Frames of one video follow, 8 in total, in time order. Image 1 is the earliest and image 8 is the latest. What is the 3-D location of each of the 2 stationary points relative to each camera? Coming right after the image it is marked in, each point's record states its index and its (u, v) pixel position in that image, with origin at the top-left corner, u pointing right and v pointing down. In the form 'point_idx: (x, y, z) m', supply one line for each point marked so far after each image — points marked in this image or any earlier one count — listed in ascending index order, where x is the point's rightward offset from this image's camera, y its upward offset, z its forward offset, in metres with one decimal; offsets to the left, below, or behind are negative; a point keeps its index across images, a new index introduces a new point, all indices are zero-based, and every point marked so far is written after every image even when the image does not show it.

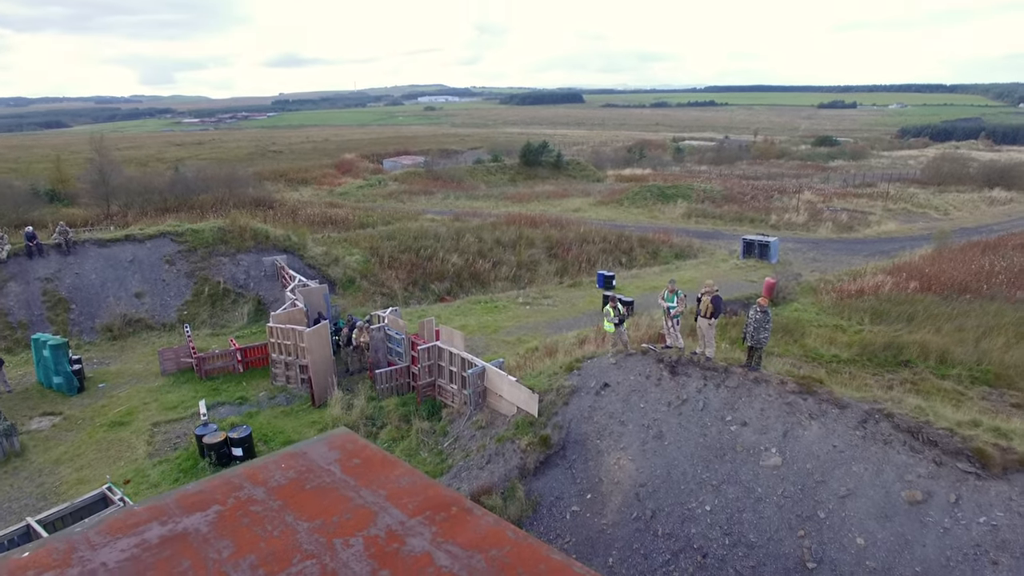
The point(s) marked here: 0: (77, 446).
0: (-7.4, -2.7, +10.9) m
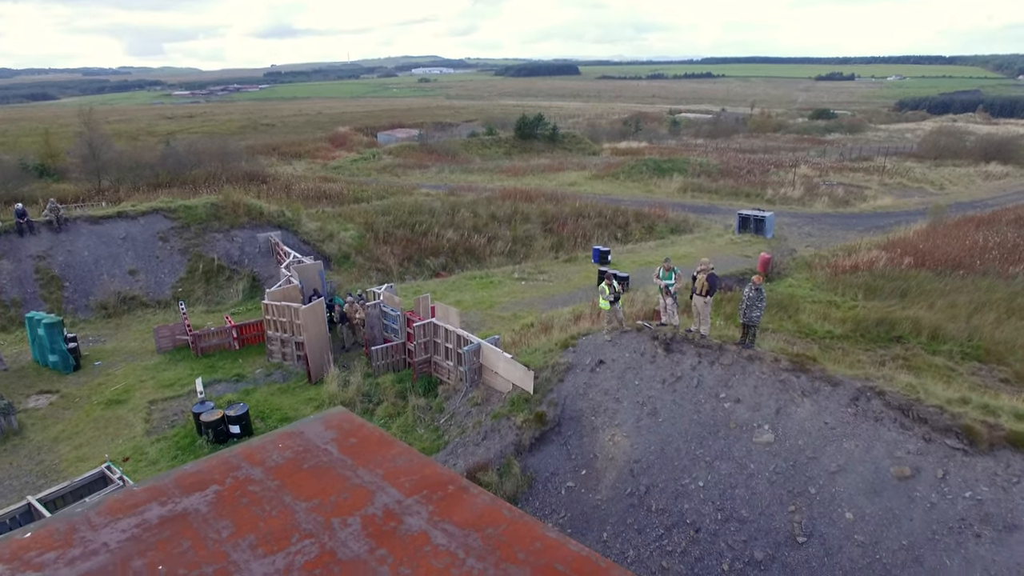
0: (-7.5, -2.3, +11.0) m
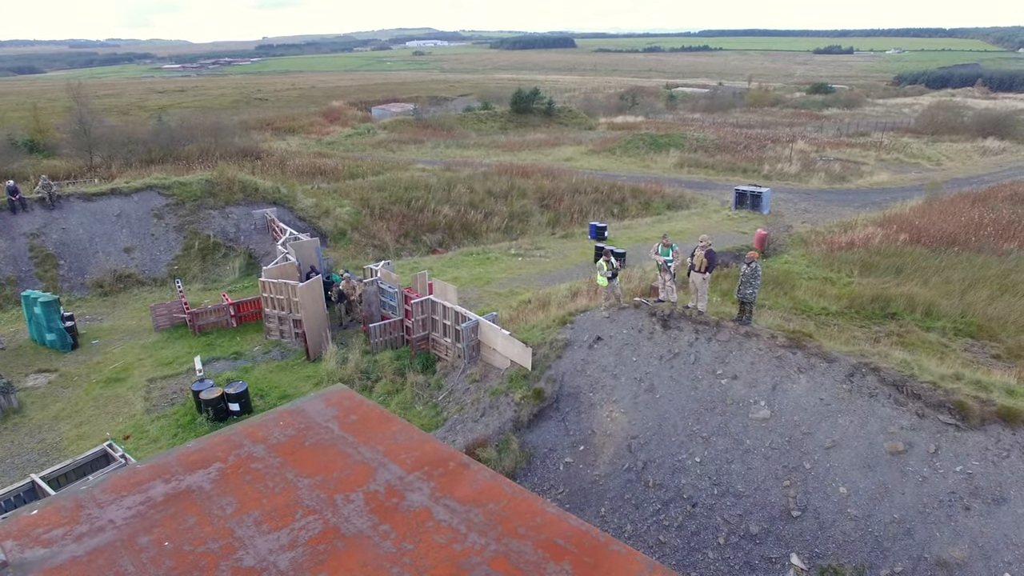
0: (-7.6, -2.0, +11.0) m
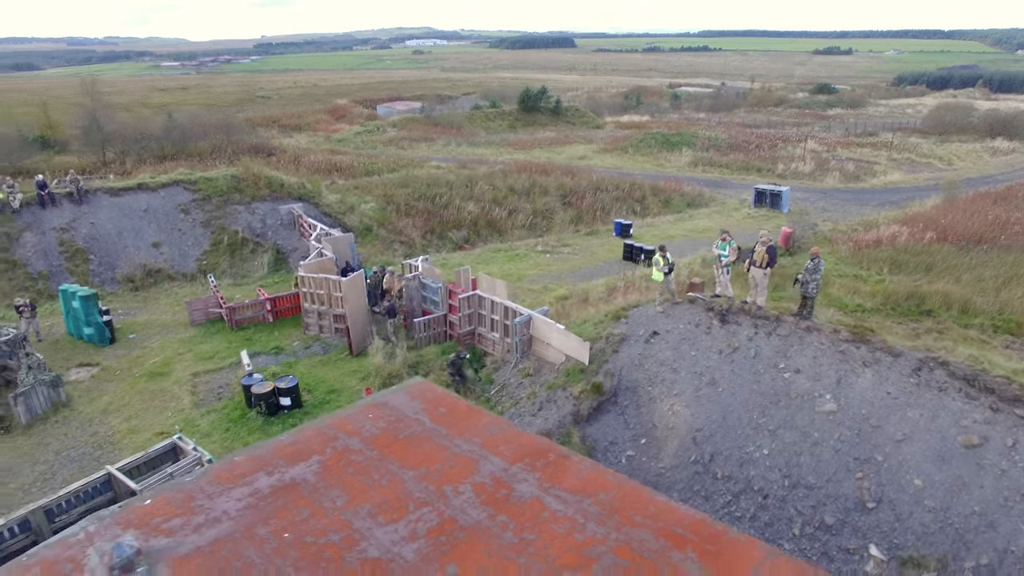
0: (-6.7, -1.9, +11.0) m
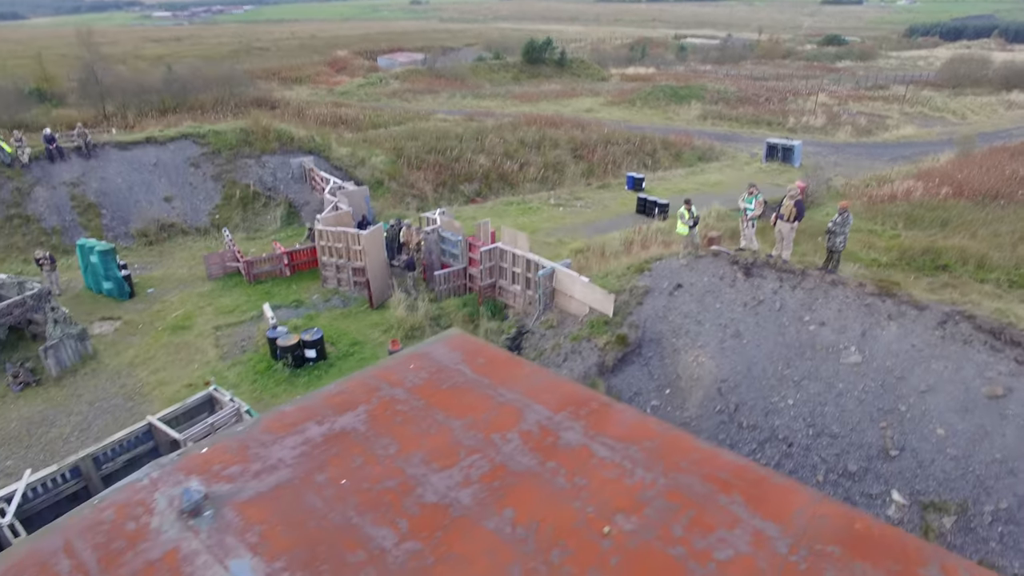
0: (-6.4, -1.1, +11.1) m
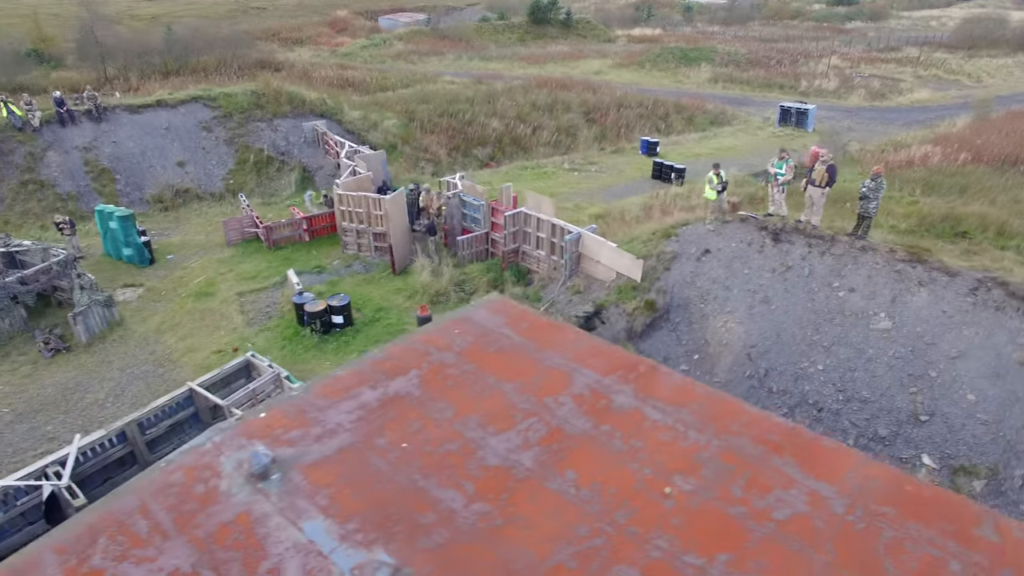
0: (-5.9, -0.5, +11.1) m
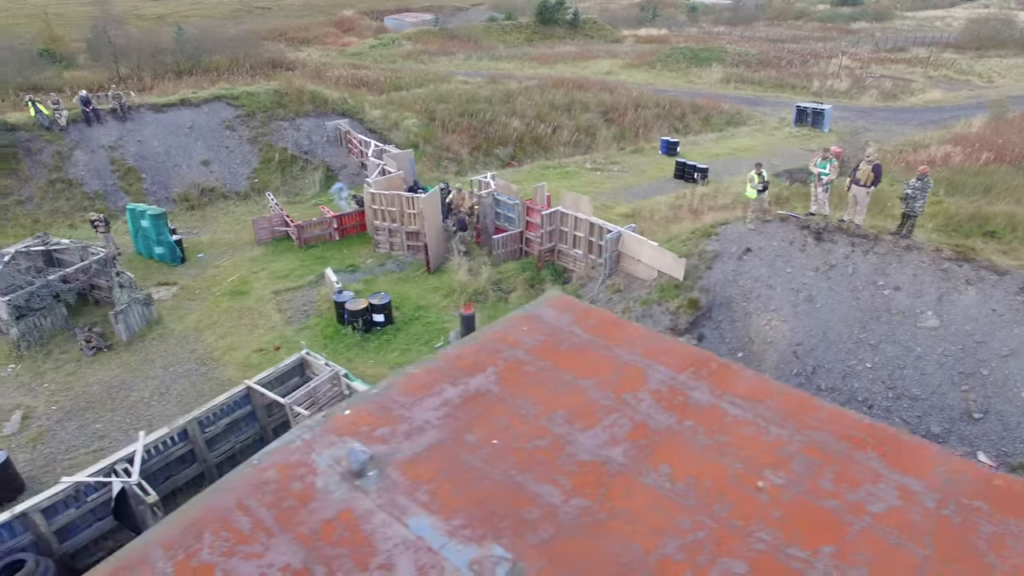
0: (-5.3, -0.4, +11.1) m
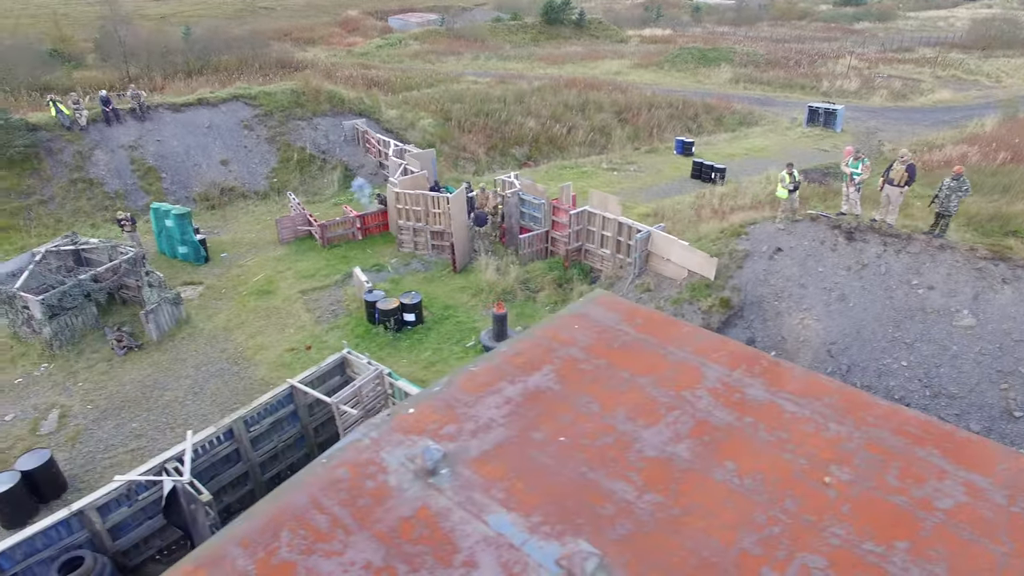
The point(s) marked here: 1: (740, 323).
0: (-4.8, -0.4, +11.1) m
1: (+3.4, -0.5, +9.3) m
